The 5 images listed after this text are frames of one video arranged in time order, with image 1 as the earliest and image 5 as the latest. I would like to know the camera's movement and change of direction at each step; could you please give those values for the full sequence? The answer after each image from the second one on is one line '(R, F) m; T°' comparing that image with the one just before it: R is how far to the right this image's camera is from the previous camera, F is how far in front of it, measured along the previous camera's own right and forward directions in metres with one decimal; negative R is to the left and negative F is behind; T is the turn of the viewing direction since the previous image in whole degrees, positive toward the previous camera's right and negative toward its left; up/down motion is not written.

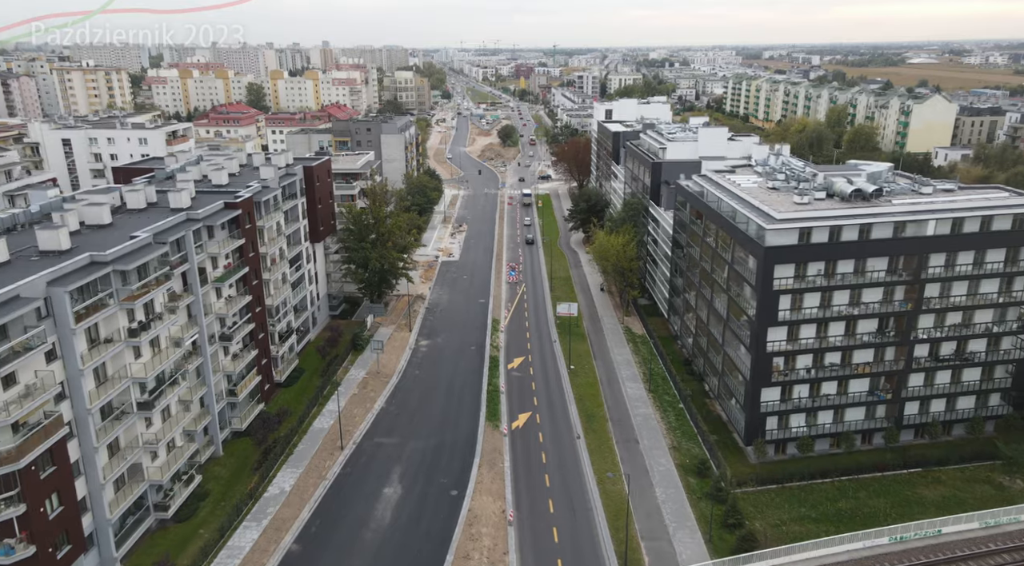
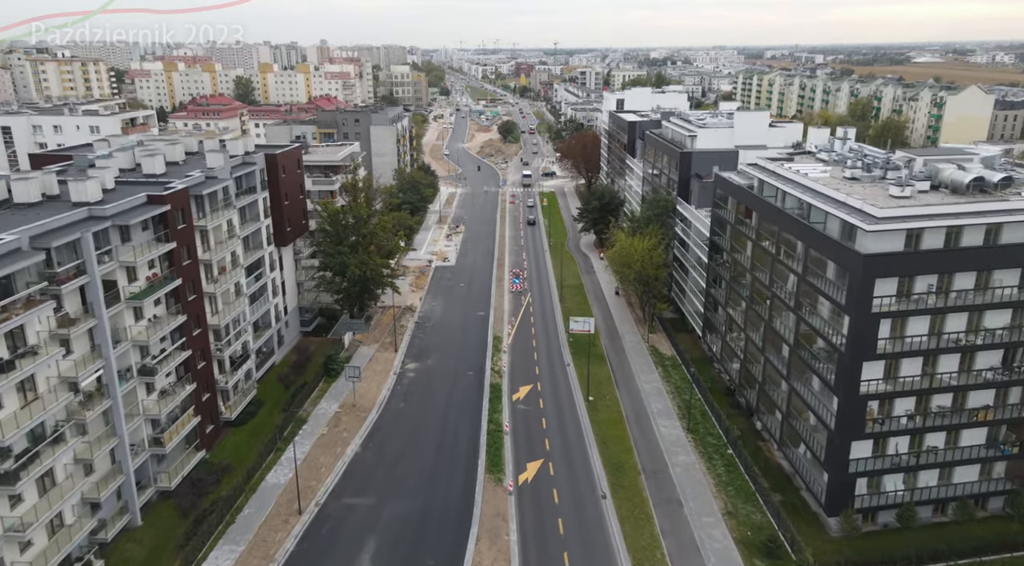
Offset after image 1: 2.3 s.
(-0.5, +13.2) m; 0°
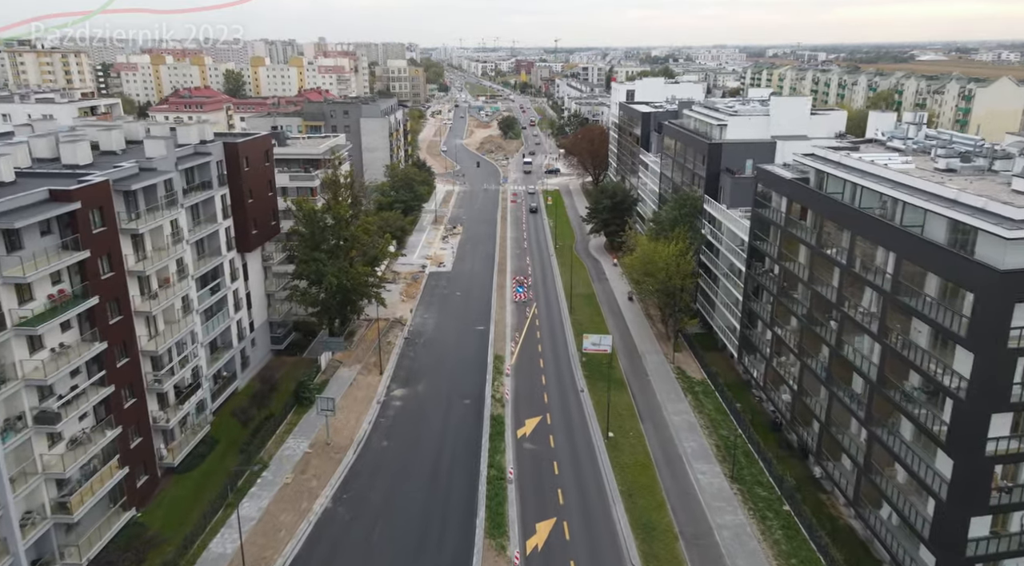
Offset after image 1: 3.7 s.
(-0.4, +9.9) m; 0°
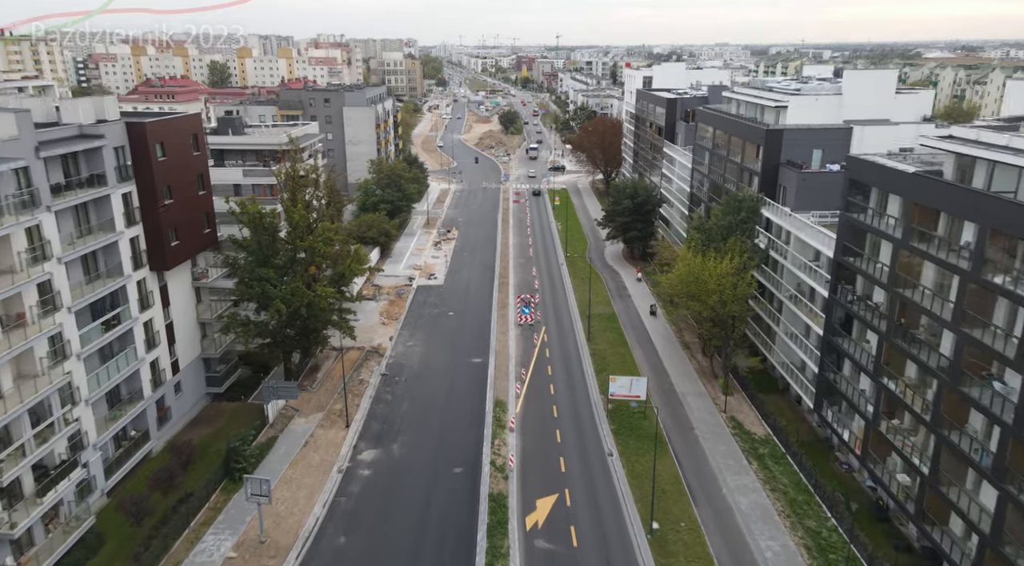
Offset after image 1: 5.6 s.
(-0.3, +14.2) m; 0°
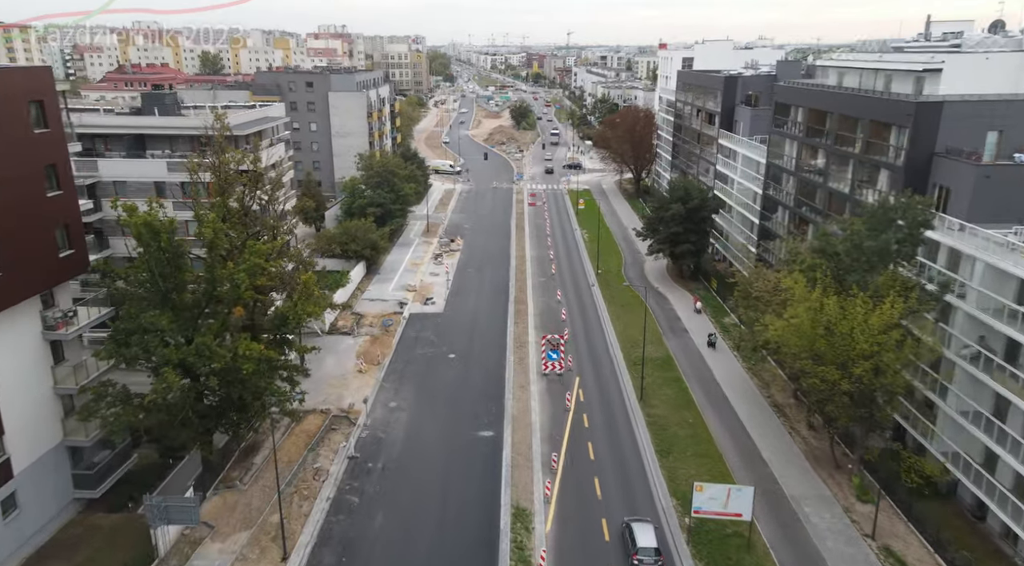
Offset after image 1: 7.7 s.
(-0.9, +17.1) m; -1°
